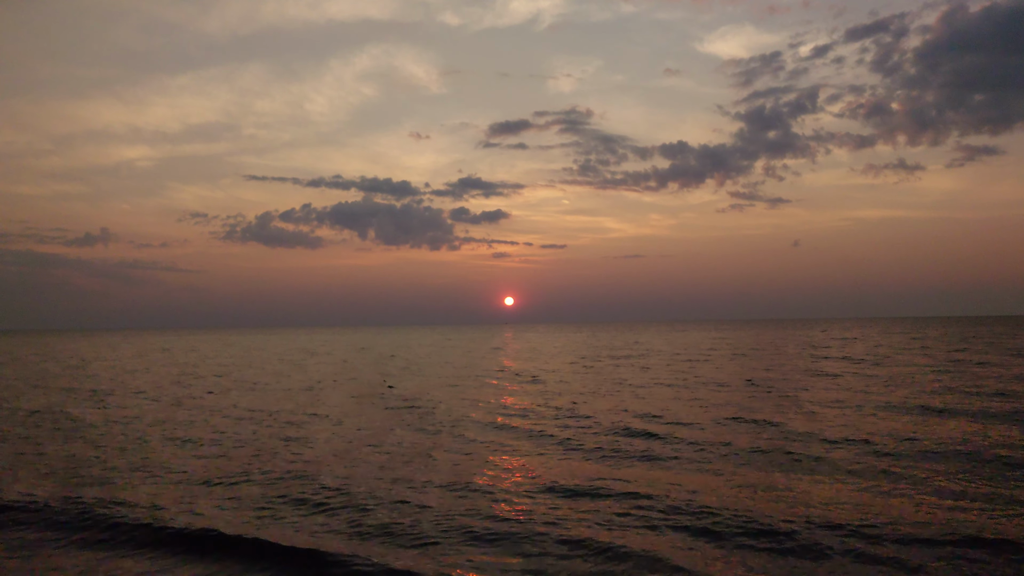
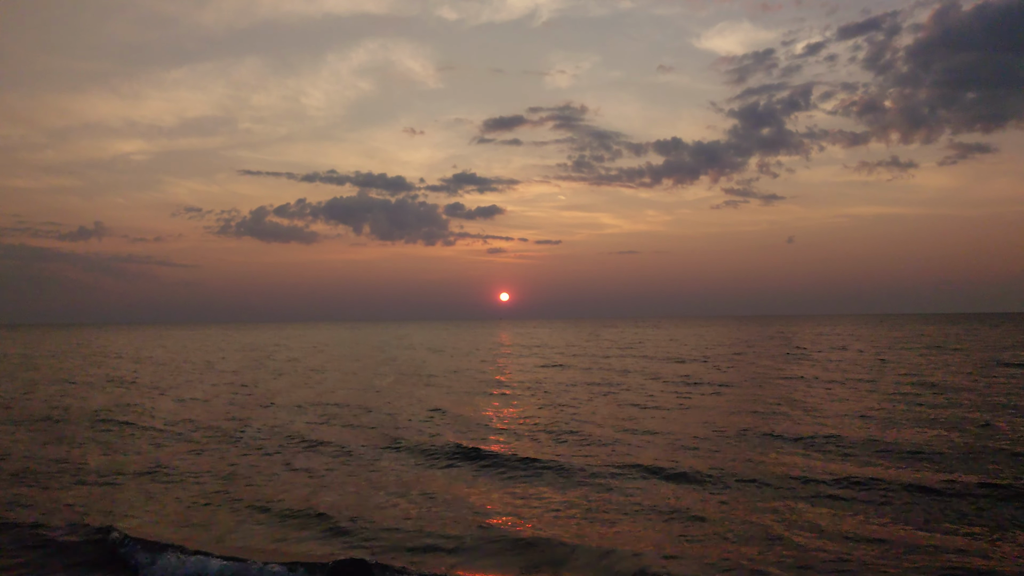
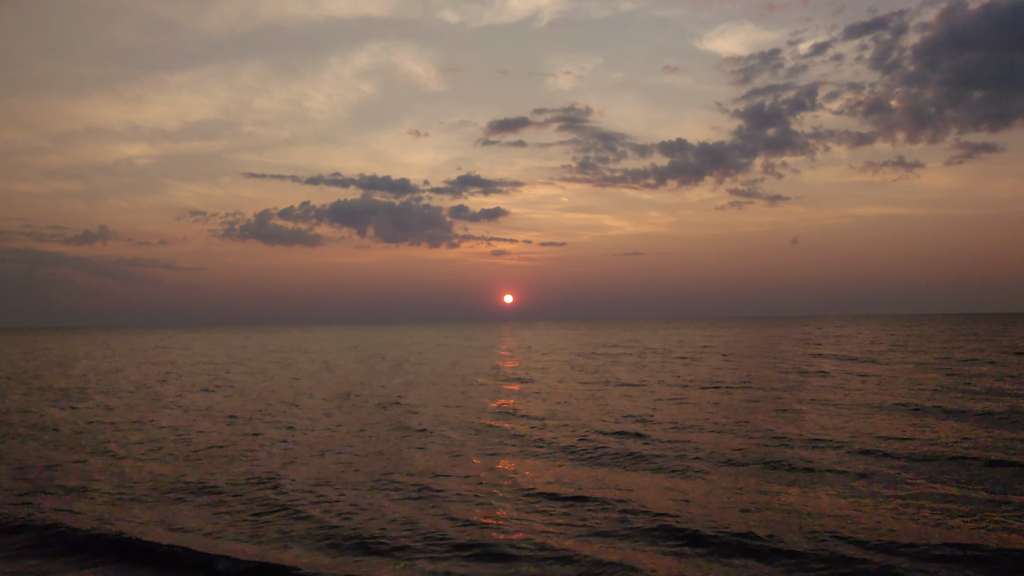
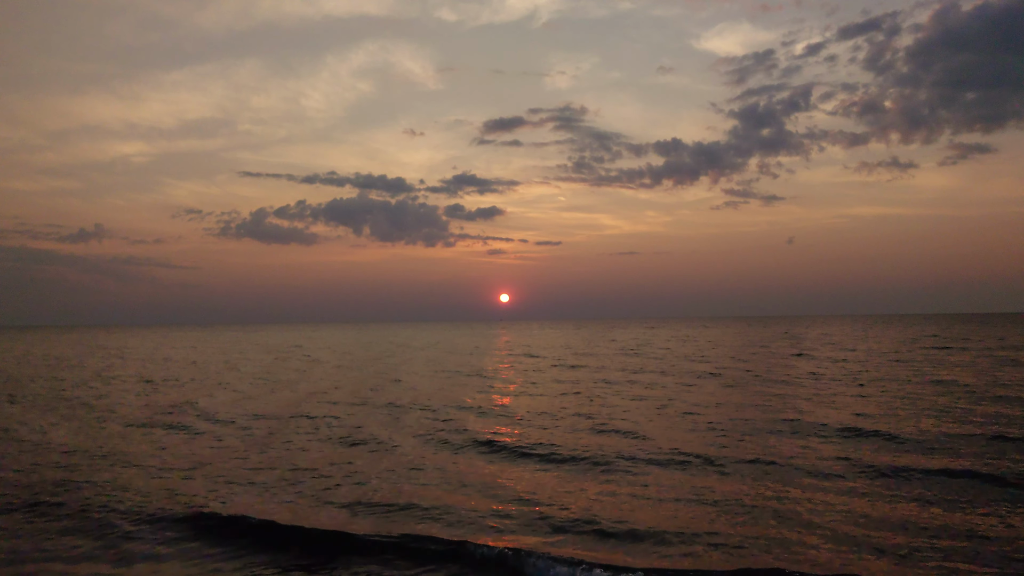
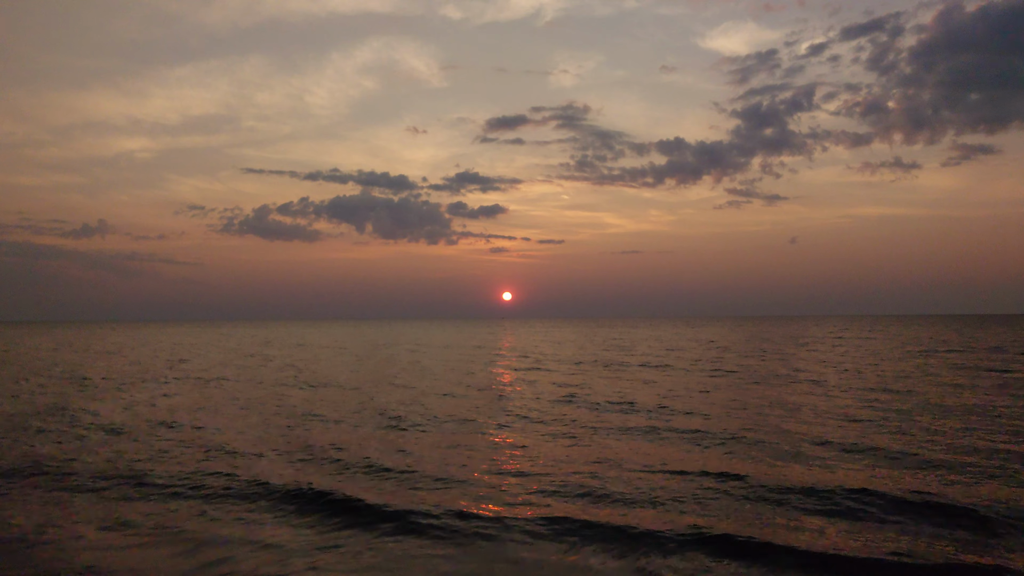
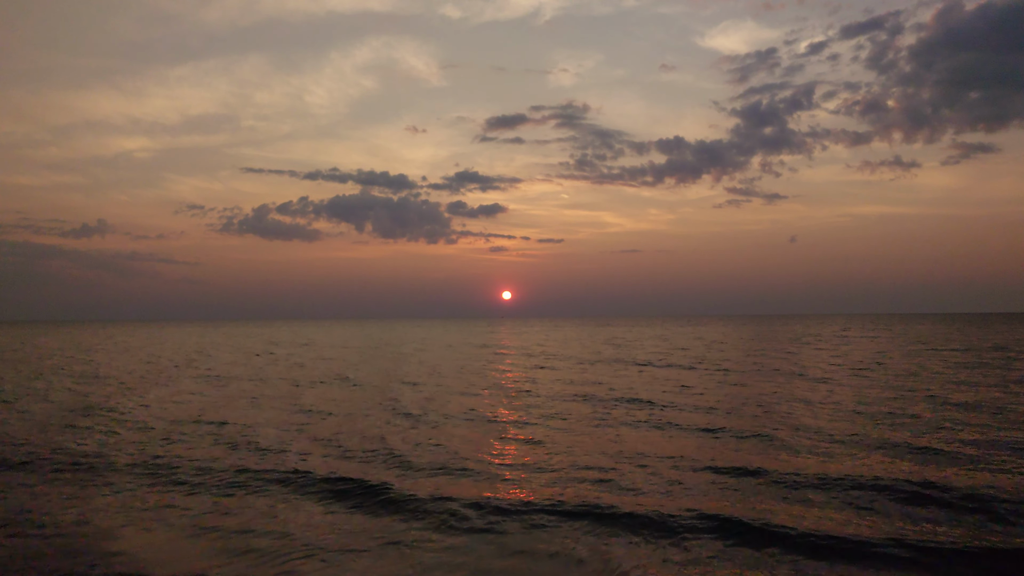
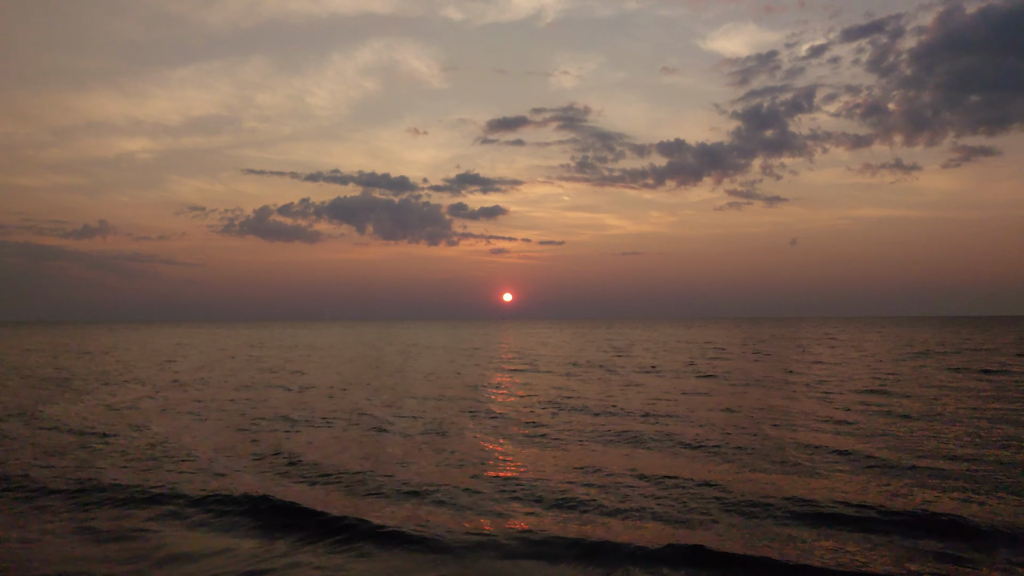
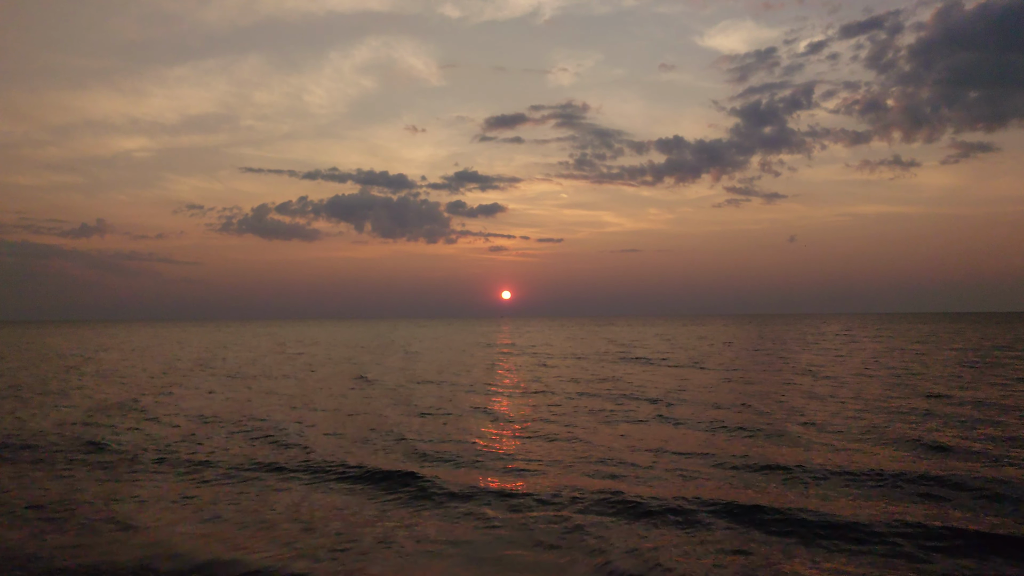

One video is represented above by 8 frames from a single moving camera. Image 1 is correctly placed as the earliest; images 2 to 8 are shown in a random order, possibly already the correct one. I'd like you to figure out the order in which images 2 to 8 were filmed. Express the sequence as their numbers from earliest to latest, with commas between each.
3, 4, 2, 8, 6, 5, 7
